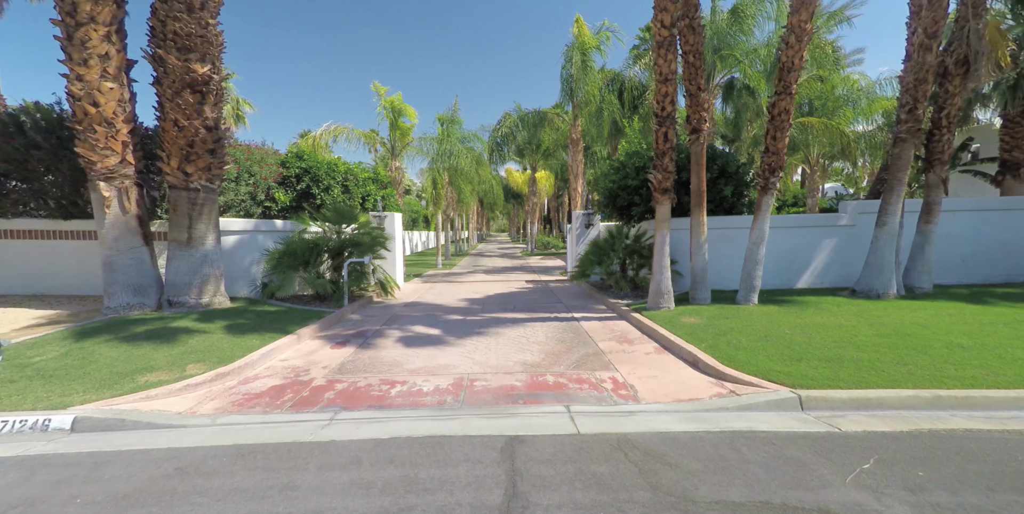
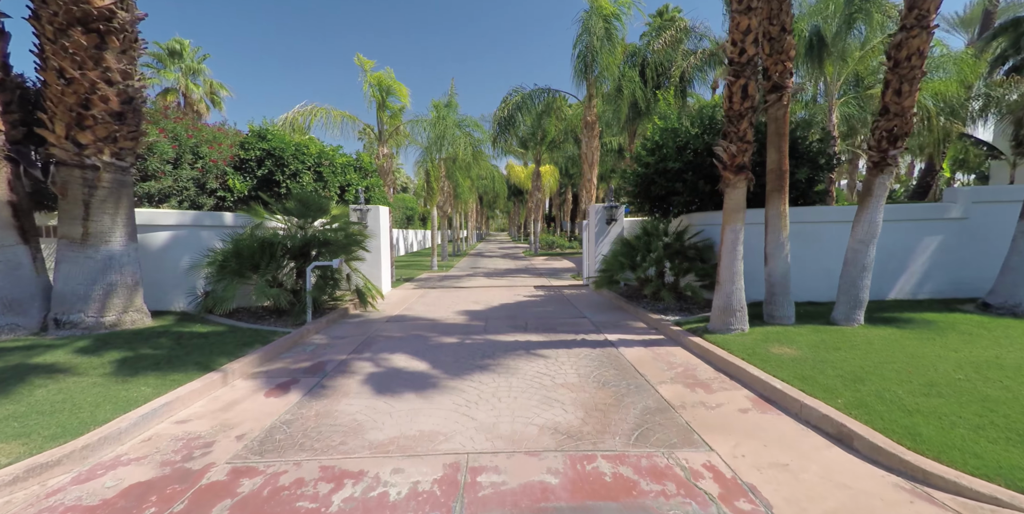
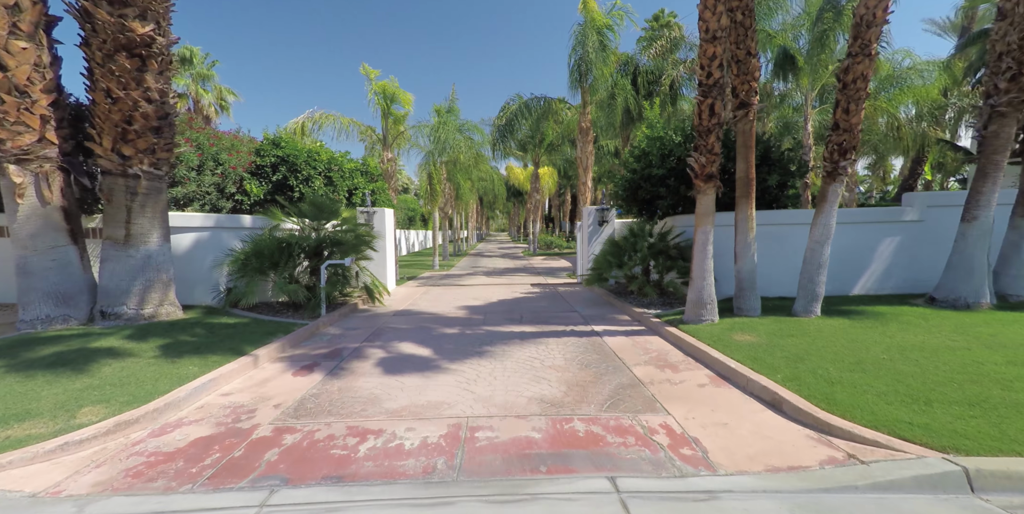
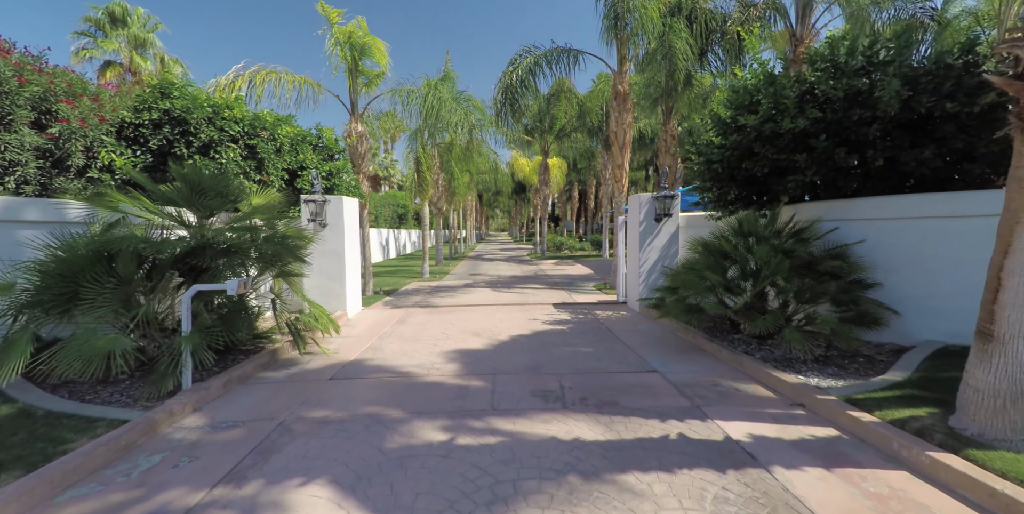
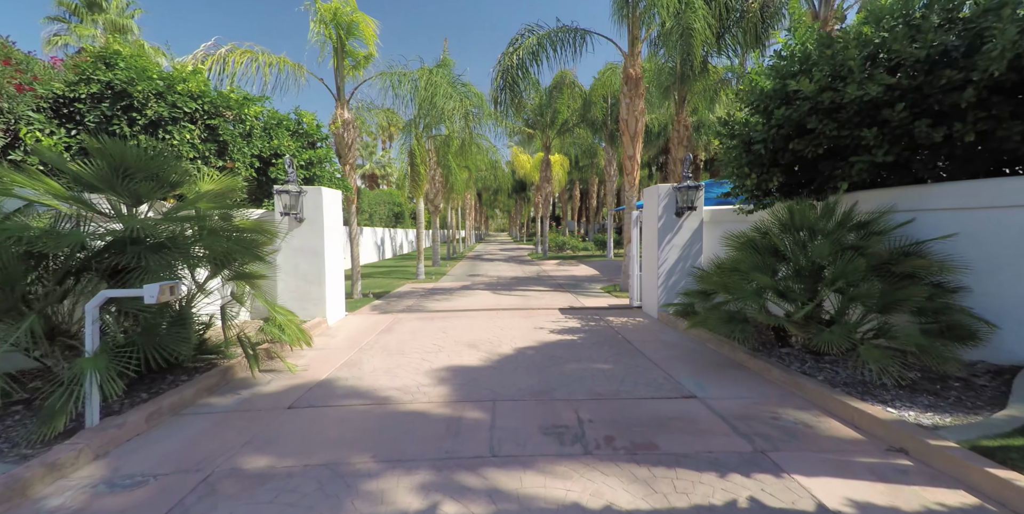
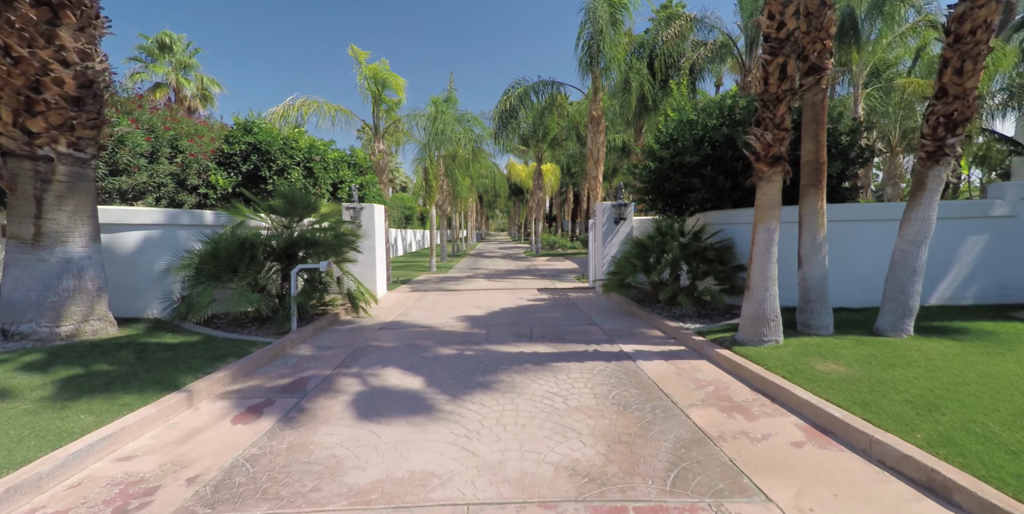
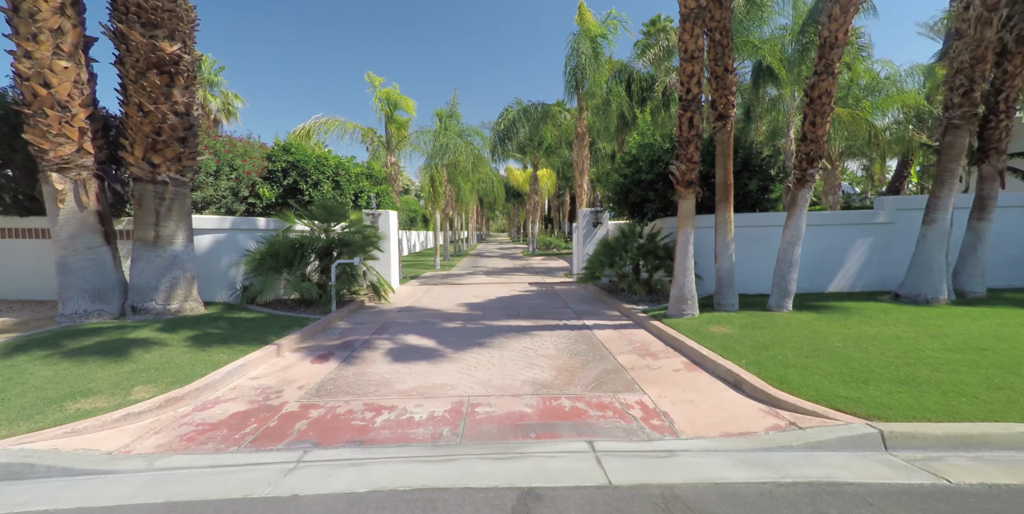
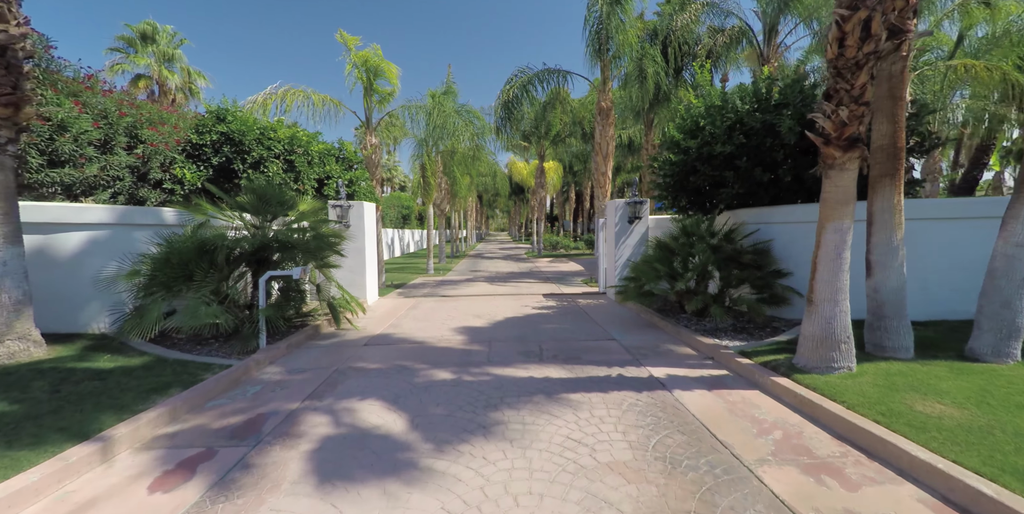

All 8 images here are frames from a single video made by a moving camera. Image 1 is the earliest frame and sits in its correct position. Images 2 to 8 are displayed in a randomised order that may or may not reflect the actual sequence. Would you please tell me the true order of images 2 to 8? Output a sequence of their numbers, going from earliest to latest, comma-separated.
7, 3, 2, 6, 8, 4, 5
